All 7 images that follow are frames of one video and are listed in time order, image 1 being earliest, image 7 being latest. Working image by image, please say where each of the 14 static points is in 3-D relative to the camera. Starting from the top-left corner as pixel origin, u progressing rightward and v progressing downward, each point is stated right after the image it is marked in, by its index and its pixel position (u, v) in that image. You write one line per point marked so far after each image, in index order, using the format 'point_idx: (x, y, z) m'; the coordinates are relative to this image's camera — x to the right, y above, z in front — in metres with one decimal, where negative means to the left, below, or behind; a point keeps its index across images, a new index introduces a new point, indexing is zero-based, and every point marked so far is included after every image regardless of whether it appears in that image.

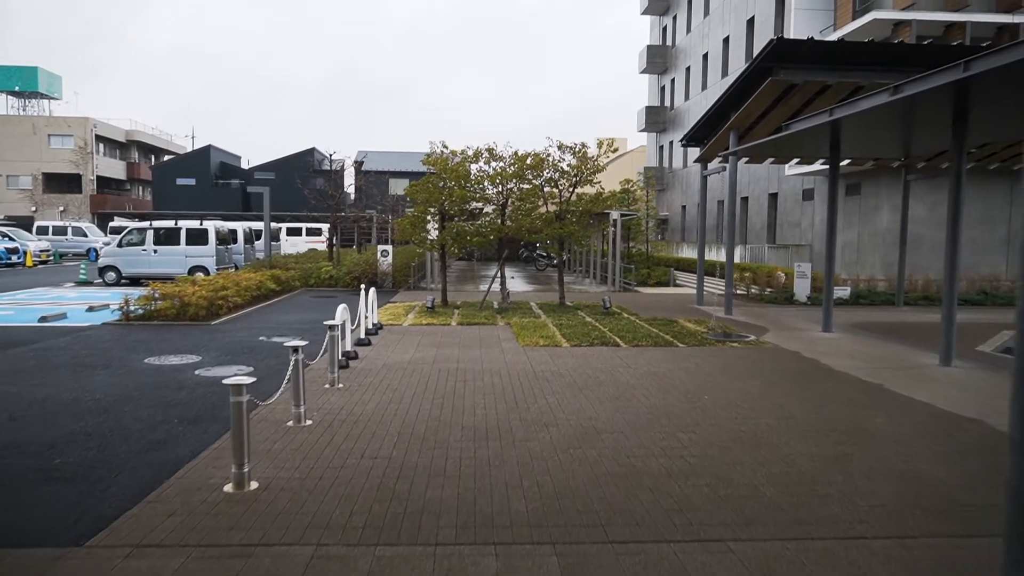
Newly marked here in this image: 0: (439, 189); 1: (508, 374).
0: (-1.5, +2.1, +14.7) m
1: (-0.1, -1.0, +8.1) m
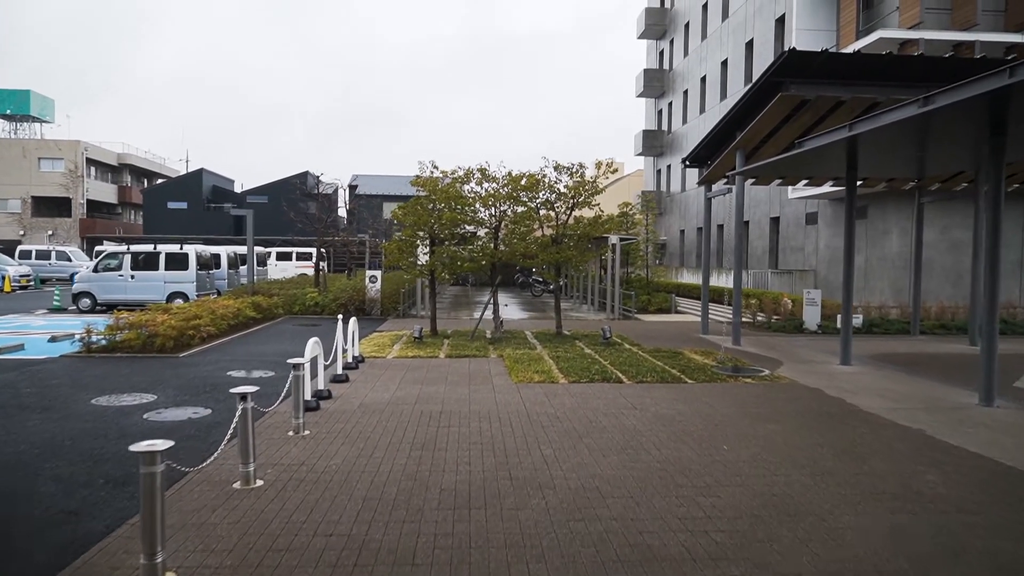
0: (-1.6, +1.5, +13.9) m
1: (-0.1, -1.3, +7.2) m
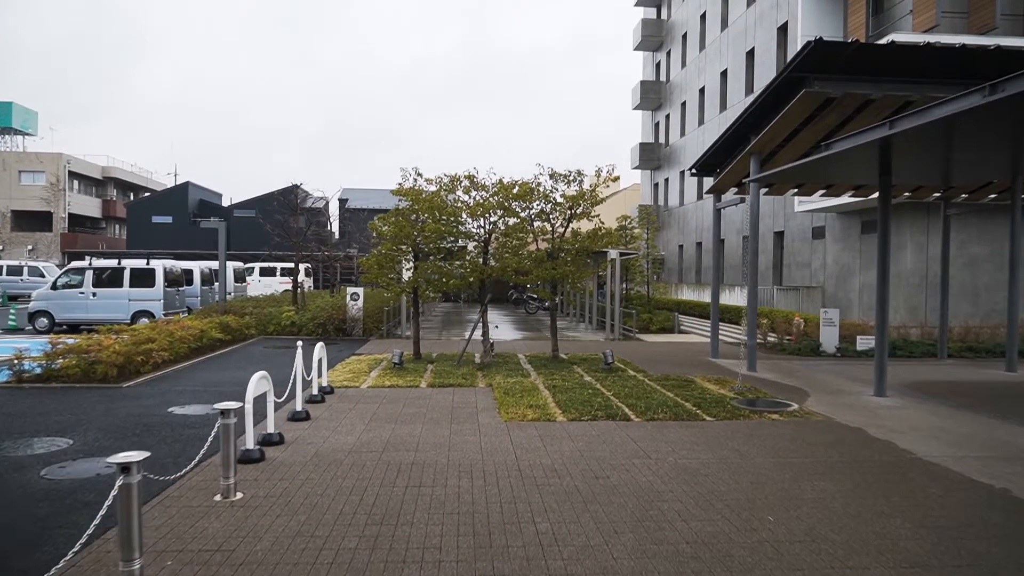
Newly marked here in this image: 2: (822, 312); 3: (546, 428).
0: (-1.8, +1.2, +12.6) m
1: (-0.3, -1.5, +5.8) m
2: (+6.6, -0.5, +15.1) m
3: (+0.4, -1.5, +7.6) m
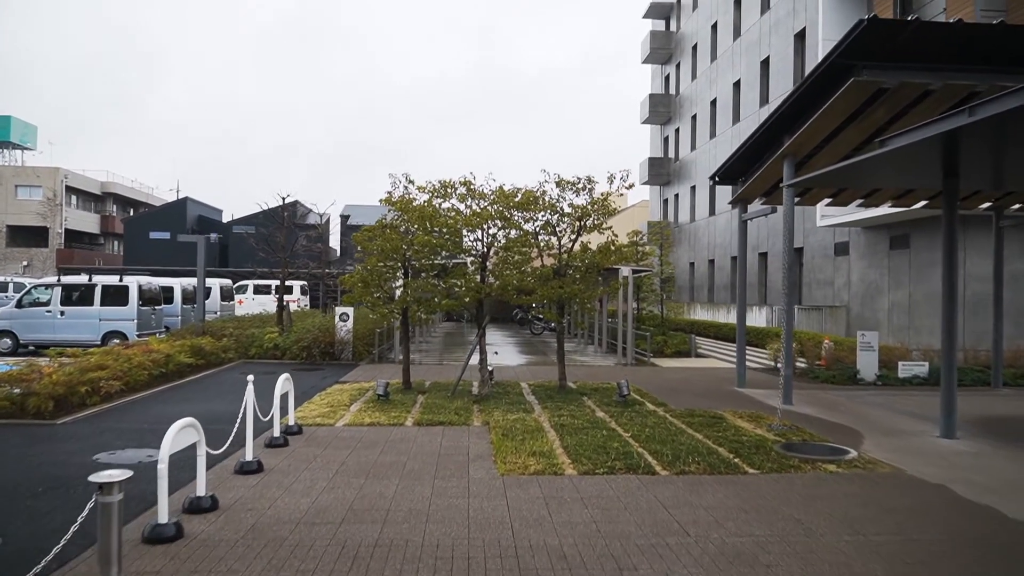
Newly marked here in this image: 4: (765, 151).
0: (-1.8, +0.8, +11.2) m
1: (-0.3, -1.7, +4.4) m
2: (+6.7, -0.9, +13.6) m
3: (+0.3, -1.7, +6.1) m
4: (+4.2, +2.3, +11.7) m
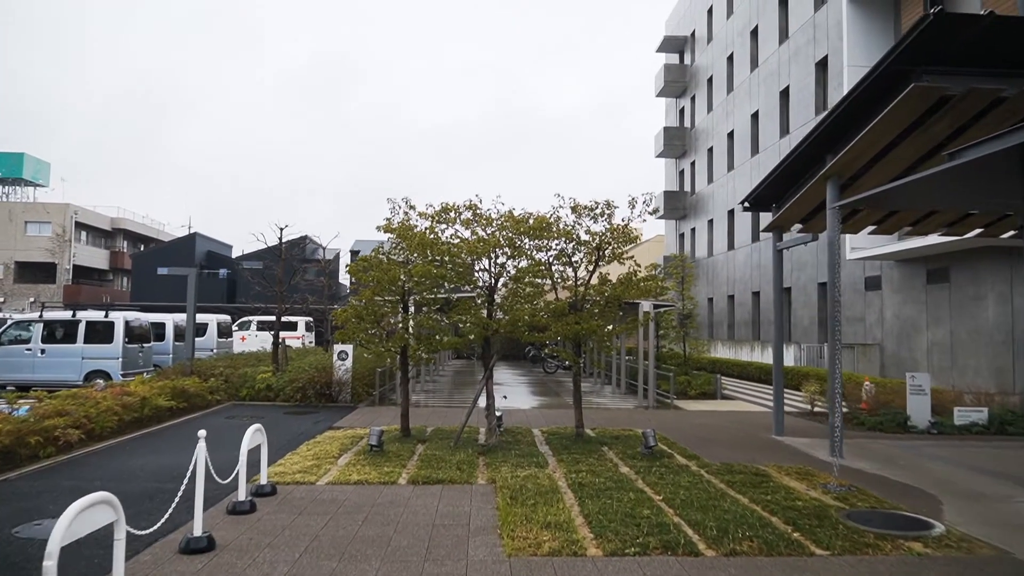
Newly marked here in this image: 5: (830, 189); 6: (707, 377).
0: (-1.6, +0.3, +10.1) m
1: (-0.3, -1.8, +3.1) m
2: (+6.9, -1.6, +12.3) m
3: (+0.4, -1.9, +4.9) m
4: (+4.3, +1.7, +10.6) m
5: (+4.3, +1.3, +9.5) m
6: (+5.0, -2.3, +18.0) m
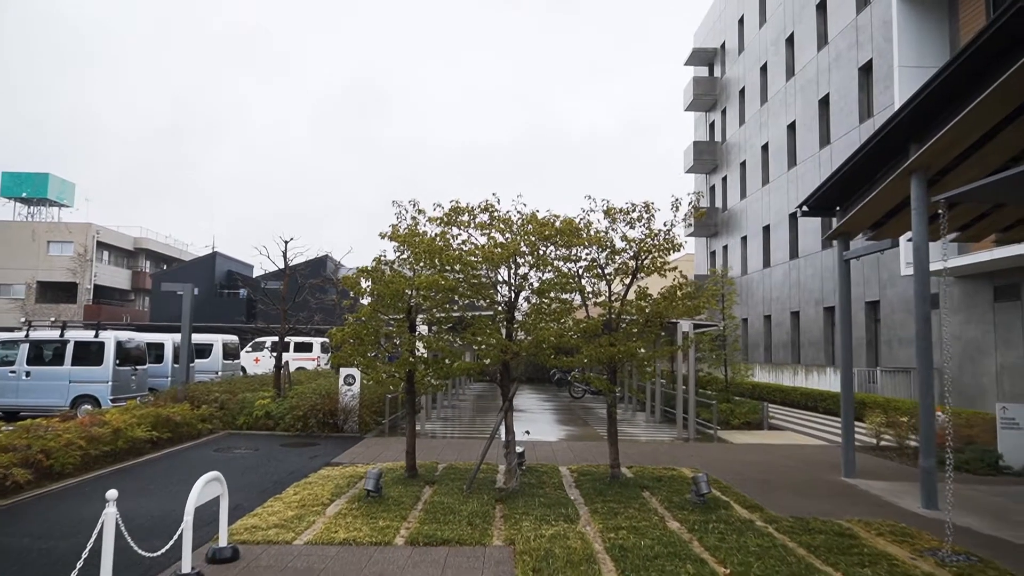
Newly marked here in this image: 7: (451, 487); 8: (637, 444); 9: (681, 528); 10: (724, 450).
0: (-1.3, +0.1, +8.7) m
1: (-0.2, -1.8, +1.6) m
2: (+7.2, -1.8, +10.6) m
3: (+0.5, -2.0, +3.3) m
4: (+4.7, +1.5, +9.0) m
5: (+4.6, +1.2, +8.0) m
6: (+5.5, -2.7, +16.3) m
7: (-0.7, -2.3, +8.2) m
8: (+2.2, -2.8, +12.7) m
9: (+1.6, -2.2, +6.5) m
10: (+3.7, -2.8, +12.1) m
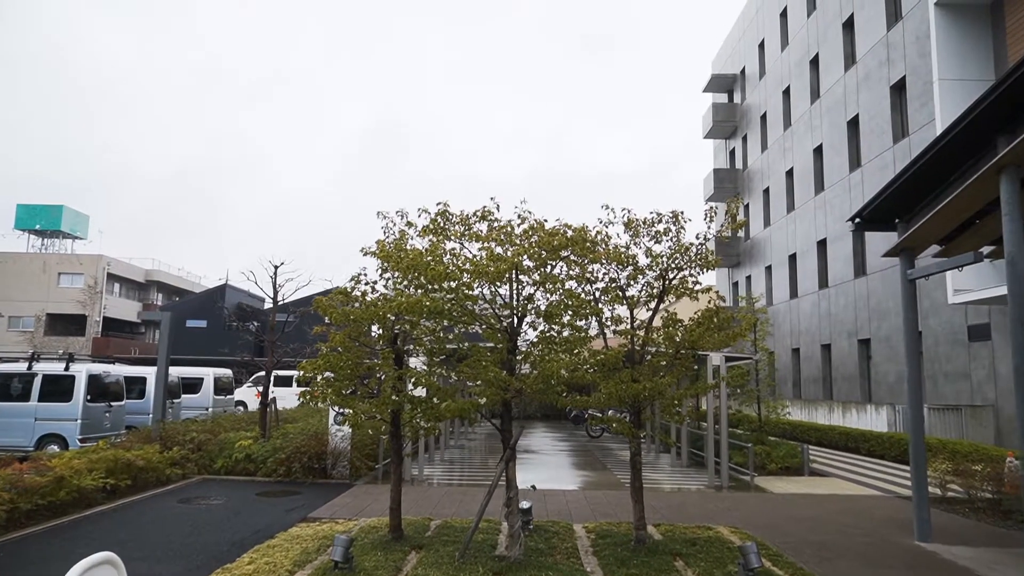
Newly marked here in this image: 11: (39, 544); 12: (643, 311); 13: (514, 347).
0: (-1.3, -0.1, +7.4) m
1: (-0.3, -1.7, +0.2) m
2: (+7.3, -2.1, +8.9) m
3: (+0.4, -2.0, +1.9) m
4: (+4.7, +1.3, +7.6) m
5: (+4.6, +0.9, +6.6) m
6: (+5.8, -3.3, +14.6) m
7: (-0.7, -2.5, +6.7) m
8: (+2.3, -3.2, +11.1) m
9: (+1.6, -2.4, +5.0) m
10: (+3.8, -3.2, +10.6) m
11: (-4.9, -2.6, +7.3) m
12: (+1.5, -0.3, +8.0) m
13: (0.0, -0.6, +7.5) m
